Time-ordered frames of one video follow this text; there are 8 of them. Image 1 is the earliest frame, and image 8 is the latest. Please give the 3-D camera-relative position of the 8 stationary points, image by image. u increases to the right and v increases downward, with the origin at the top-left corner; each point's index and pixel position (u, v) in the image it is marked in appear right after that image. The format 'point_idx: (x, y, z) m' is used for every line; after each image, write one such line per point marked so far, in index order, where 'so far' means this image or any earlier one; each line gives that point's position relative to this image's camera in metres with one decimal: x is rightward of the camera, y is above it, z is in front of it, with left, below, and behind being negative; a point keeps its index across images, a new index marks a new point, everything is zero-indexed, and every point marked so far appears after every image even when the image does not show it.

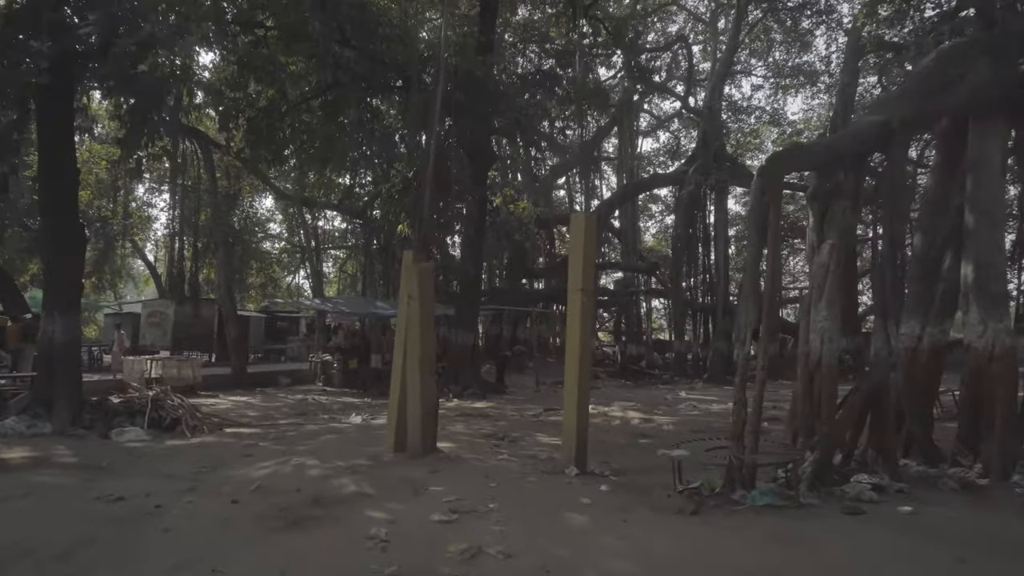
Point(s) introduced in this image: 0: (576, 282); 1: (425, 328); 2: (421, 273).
0: (+0.6, +0.1, +6.3) m
1: (-0.8, -0.4, +6.6) m
2: (-0.9, +0.1, +6.7) m
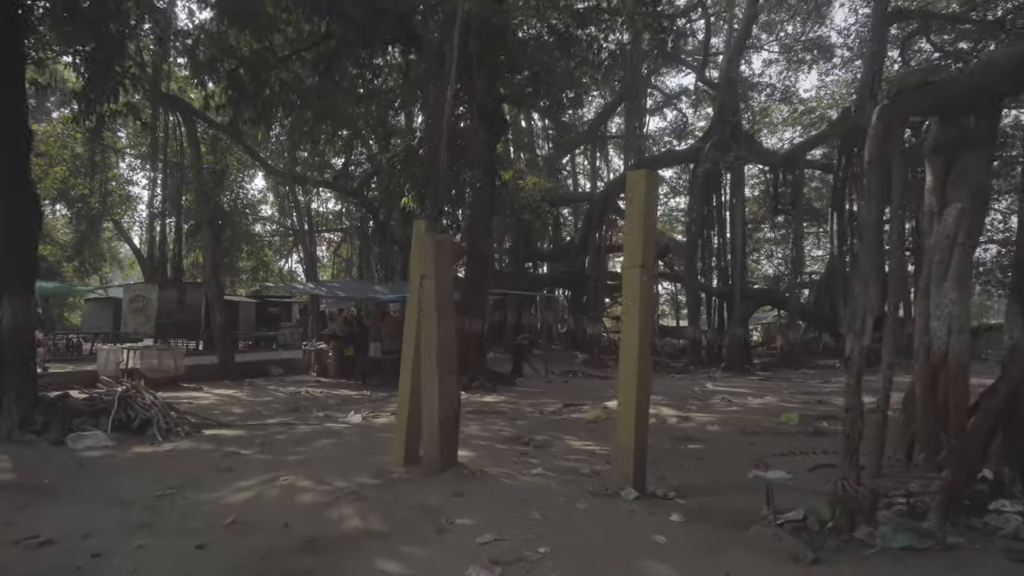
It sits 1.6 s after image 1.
0: (+0.9, +0.2, +5.1) m
1: (-0.5, -0.2, +5.4) m
2: (-0.6, +0.3, +5.4) m
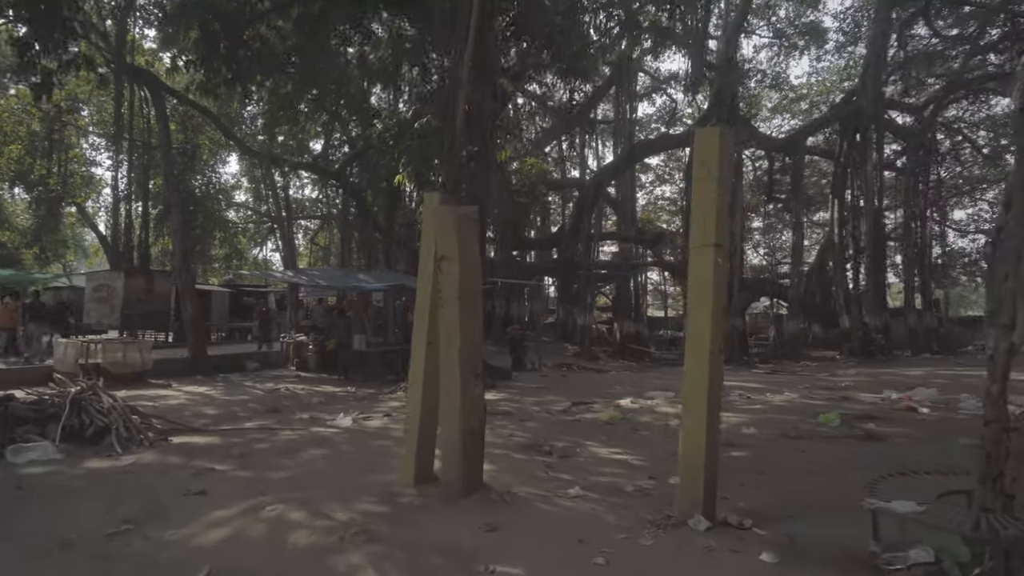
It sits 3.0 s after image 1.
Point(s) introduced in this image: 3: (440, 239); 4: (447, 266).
0: (+1.1, +0.3, +4.1) m
1: (-0.3, -0.1, +4.4) m
2: (-0.3, +0.4, +4.4) m
3: (-0.5, +0.3, +4.5) m
4: (-0.4, +0.1, +4.4) m
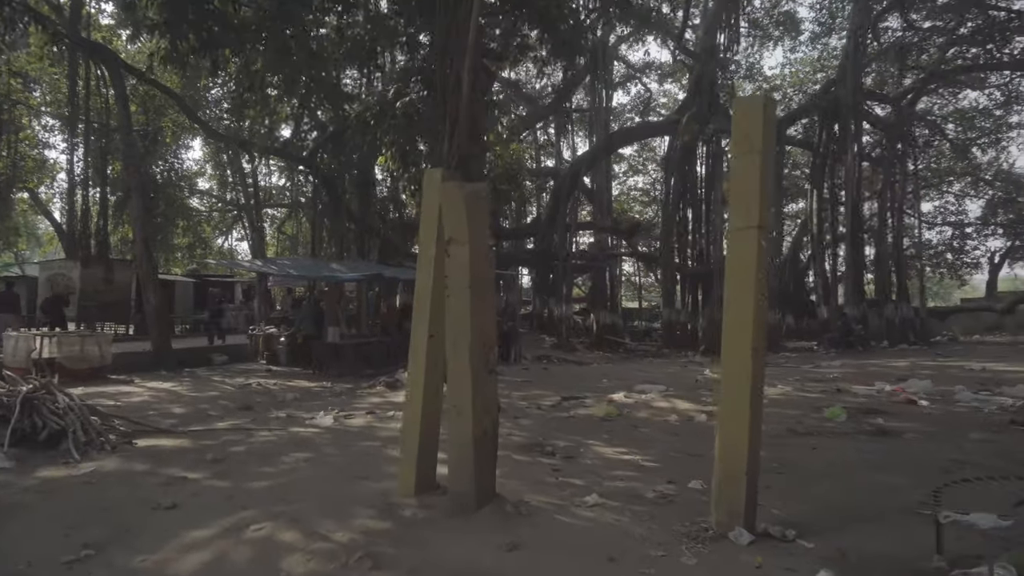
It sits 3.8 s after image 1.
0: (+1.3, +0.4, +3.7) m
1: (-0.2, 0.0, +3.9) m
2: (-0.2, +0.5, +3.9) m
3: (-0.4, +0.4, +4.0) m
4: (-0.3, +0.2, +3.9) m
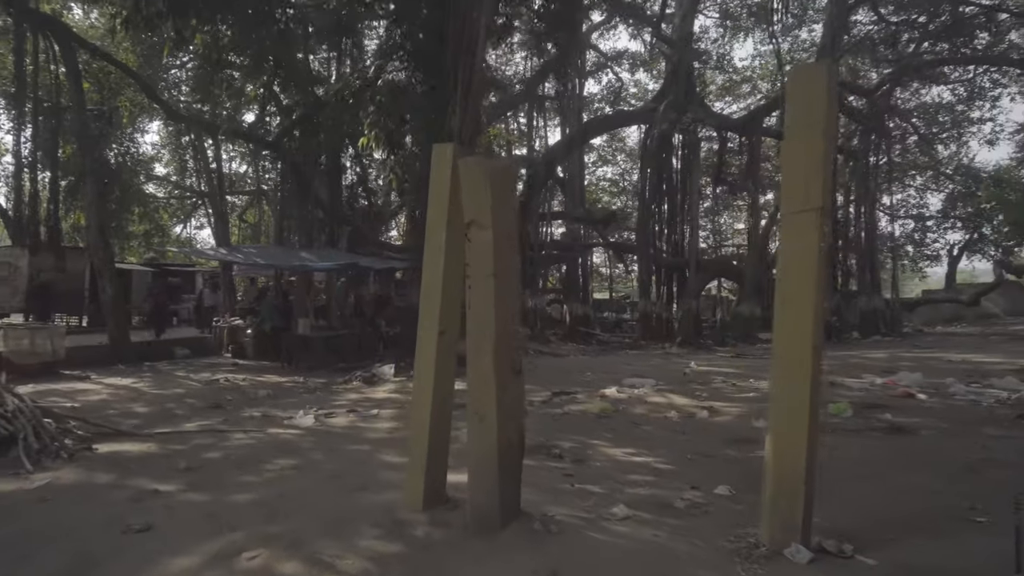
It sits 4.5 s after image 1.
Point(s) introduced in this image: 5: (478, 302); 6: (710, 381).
0: (+1.4, +0.4, +3.3) m
1: (0.0, 0.0, +3.4) m
2: (-0.1, +0.6, +3.4) m
3: (-0.2, +0.4, +3.5) m
4: (-0.2, +0.3, +3.4) m
5: (-0.2, -0.1, +3.4) m
6: (+2.9, -1.4, +10.2) m
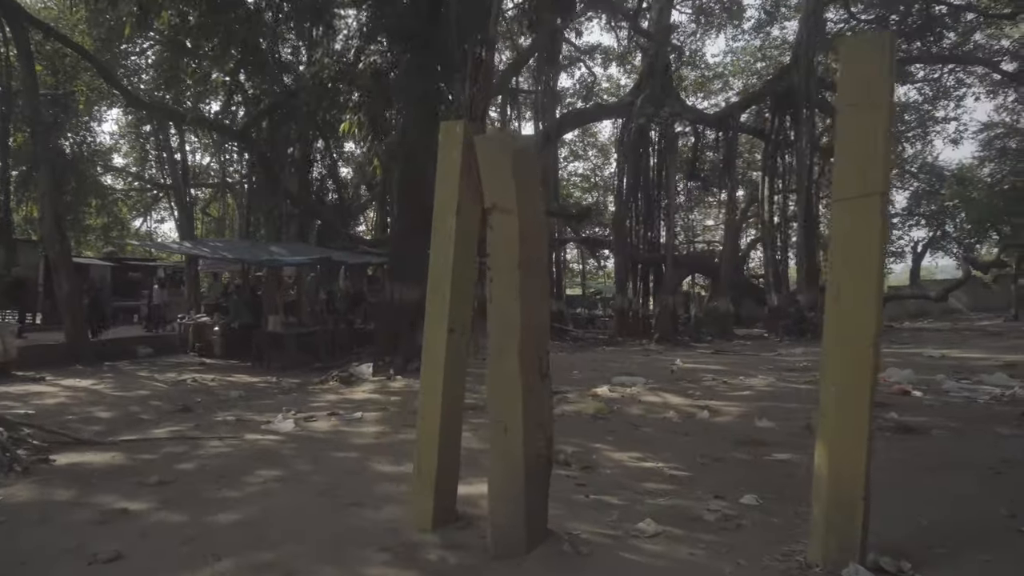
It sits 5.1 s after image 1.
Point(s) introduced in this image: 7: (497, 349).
0: (+1.5, +0.5, +3.0) m
1: (+0.1, +0.1, +3.0) m
2: (0.0, +0.6, +3.0) m
3: (-0.1, +0.5, +3.1) m
4: (-0.1, +0.3, +3.0) m
5: (-0.1, 0.0, +3.0) m
6: (+2.7, -1.3, +10.0) m
7: (-0.1, -0.3, +3.0) m
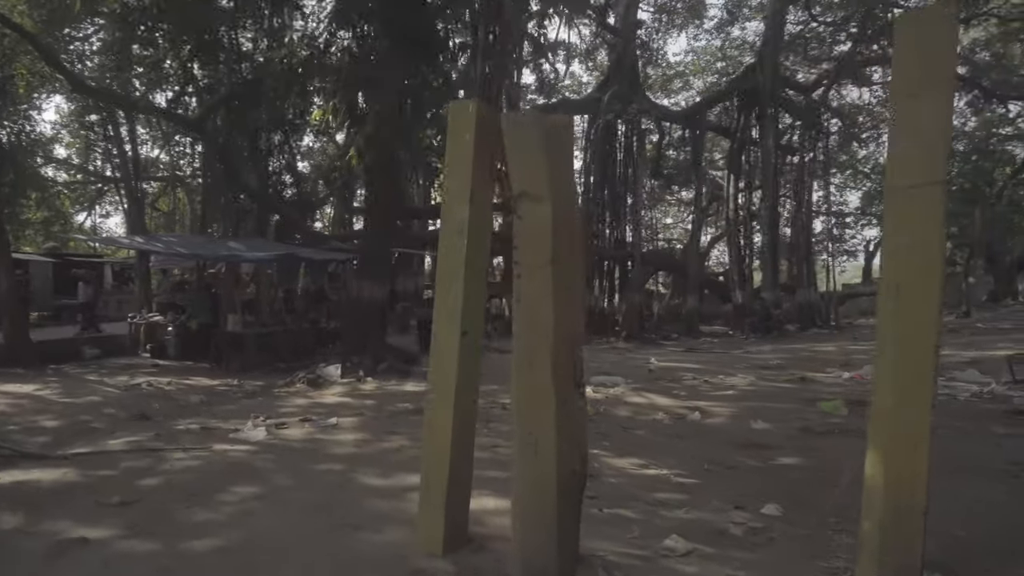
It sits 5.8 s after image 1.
0: (+1.6, +0.5, +2.8) m
1: (+0.2, +0.1, +2.7) m
2: (+0.2, +0.6, +2.7) m
3: (0.0, +0.5, +2.7) m
4: (+0.1, +0.3, +2.7) m
5: (+0.1, 0.0, +2.7) m
6: (+2.4, -1.3, +9.8) m
7: (+0.1, -0.3, +2.7) m
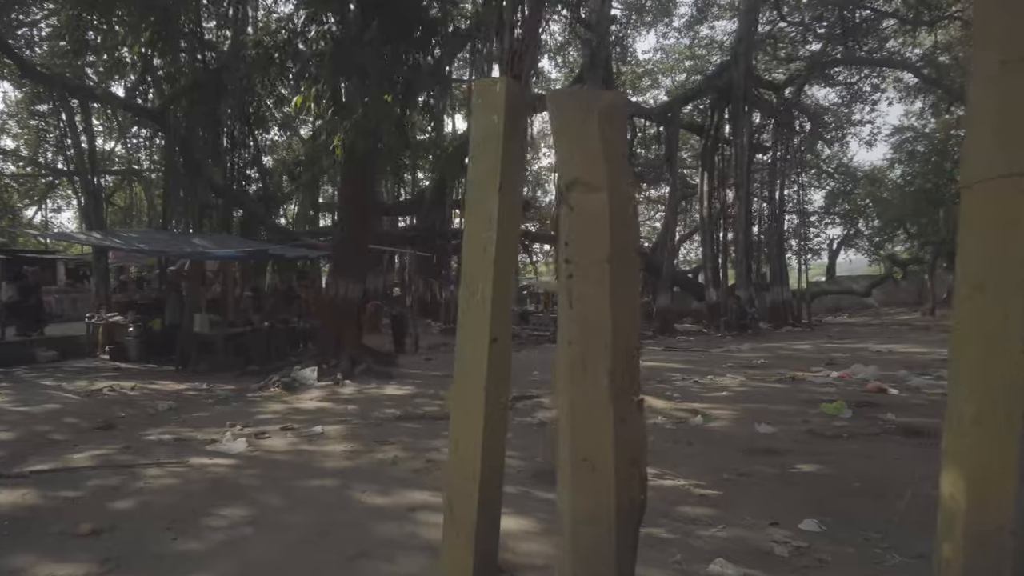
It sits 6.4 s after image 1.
0: (+1.8, +0.5, +2.5) m
1: (+0.4, +0.1, +2.4) m
2: (+0.3, +0.6, +2.4) m
3: (+0.2, +0.5, +2.4) m
4: (+0.2, +0.3, +2.3) m
5: (+0.2, 0.0, +2.3) m
6: (+2.2, -1.3, +9.6) m
7: (+0.2, -0.3, +2.3) m
